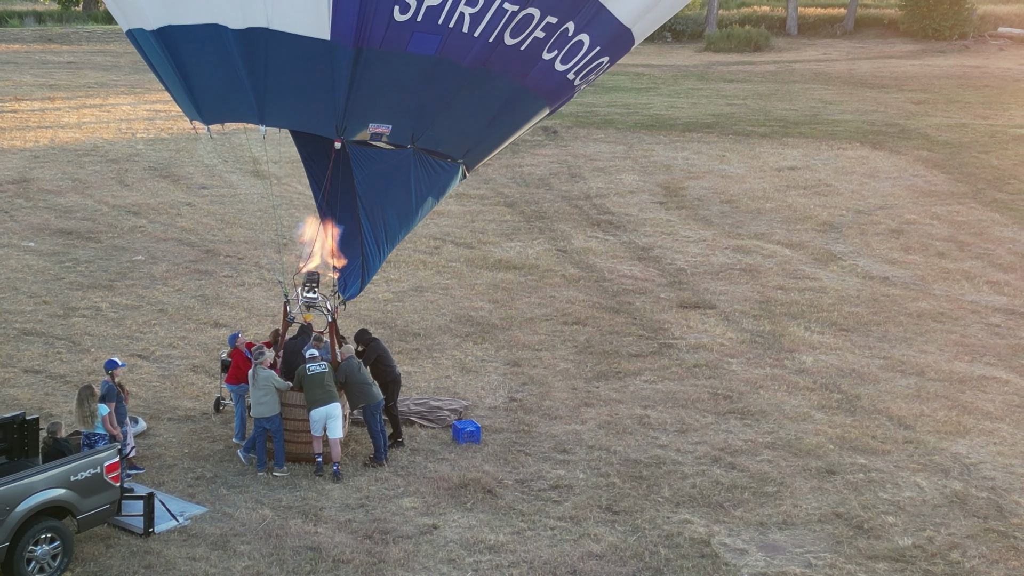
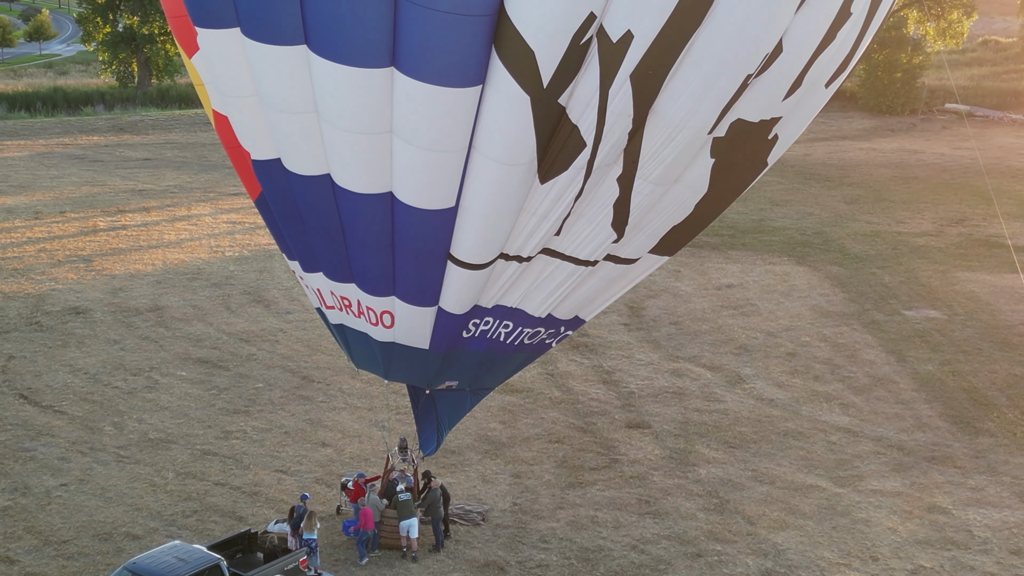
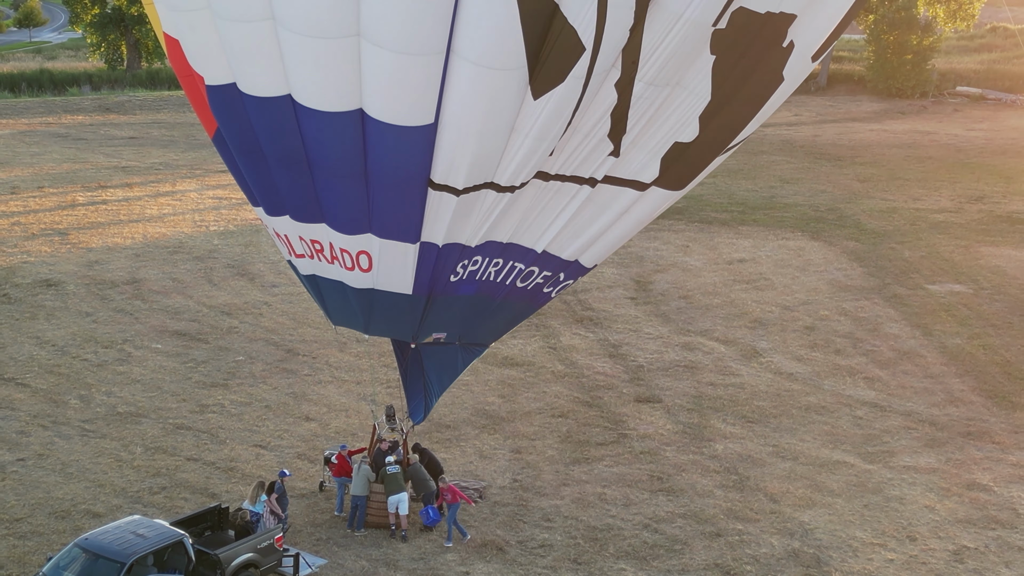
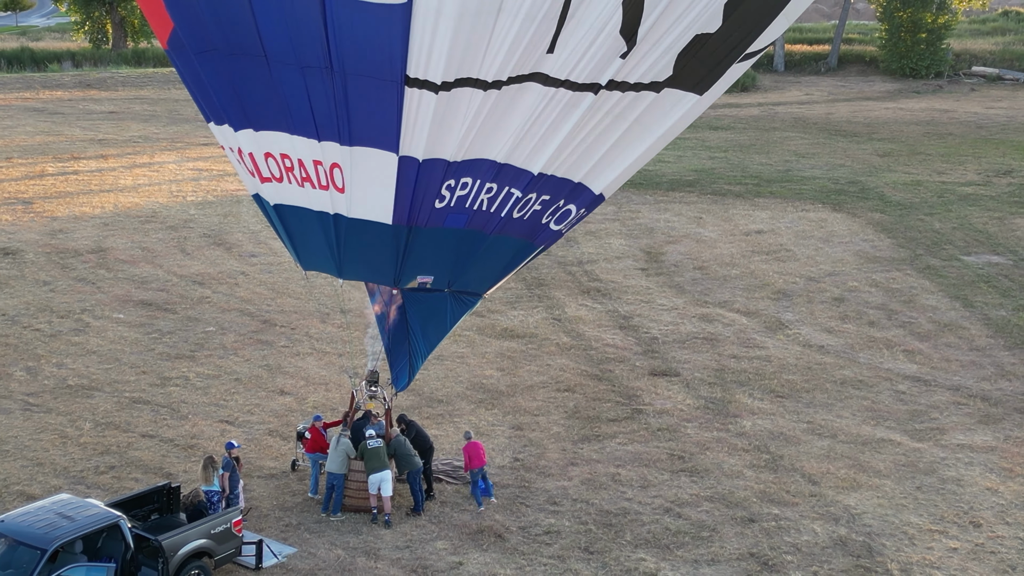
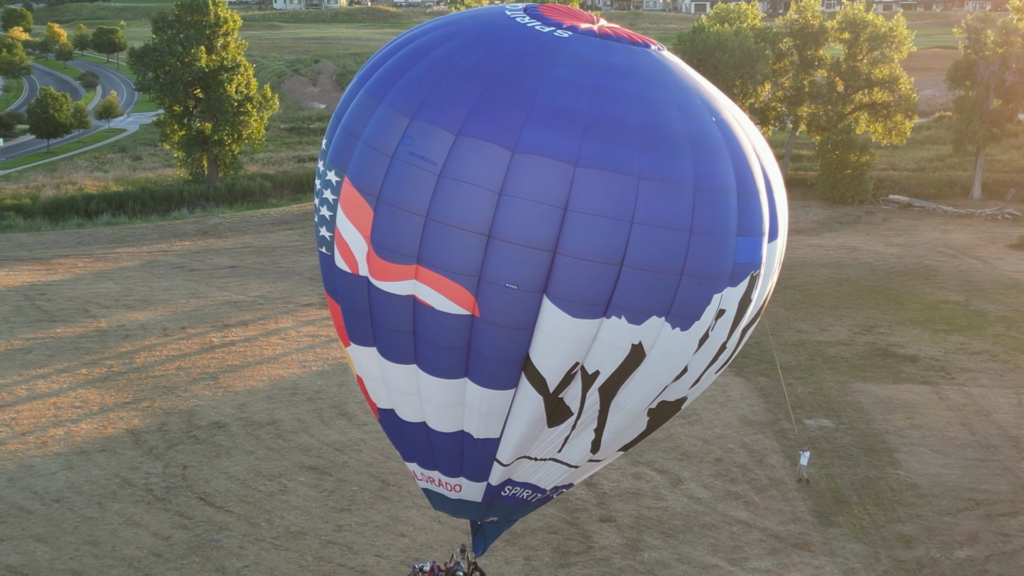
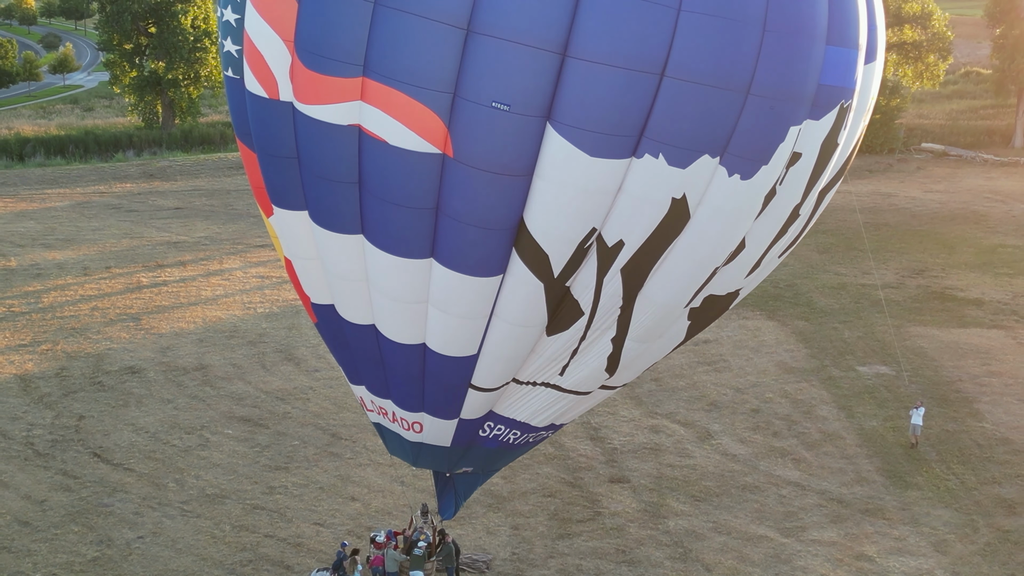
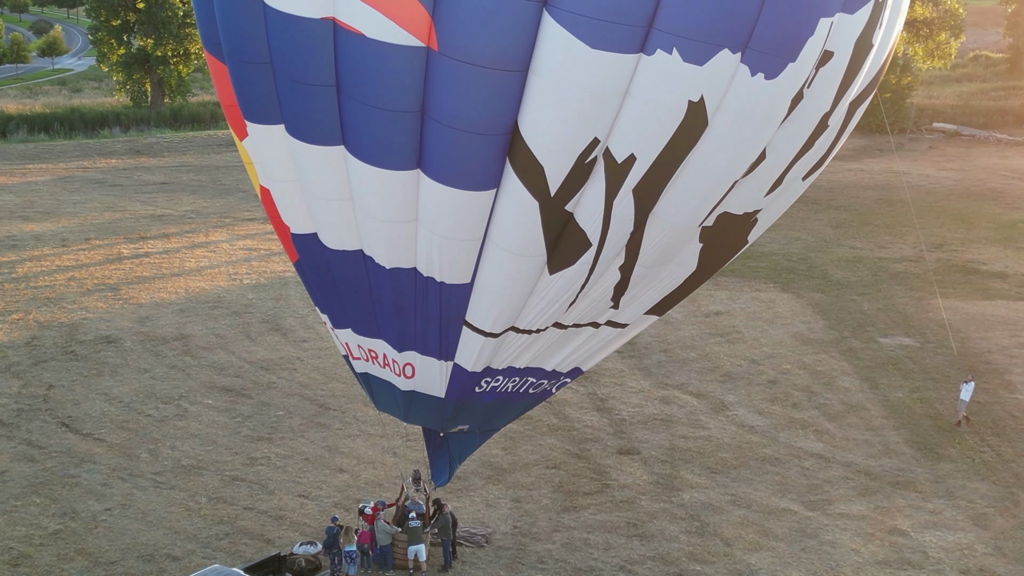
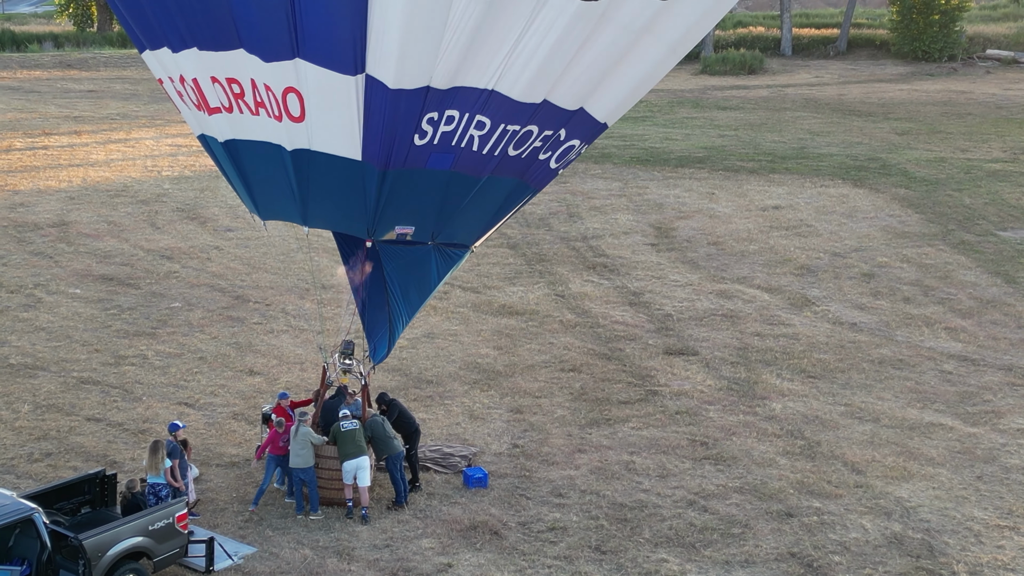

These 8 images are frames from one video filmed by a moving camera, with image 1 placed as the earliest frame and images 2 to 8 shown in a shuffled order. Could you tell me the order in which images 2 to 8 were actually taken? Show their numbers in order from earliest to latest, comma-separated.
8, 4, 3, 2, 7, 6, 5
